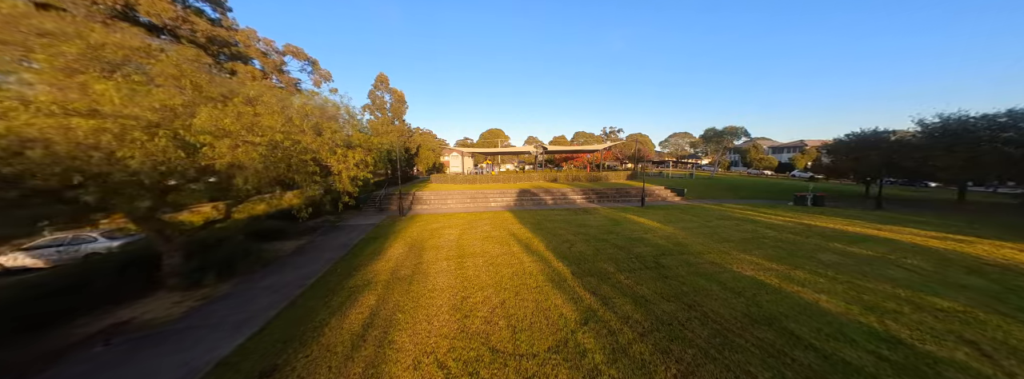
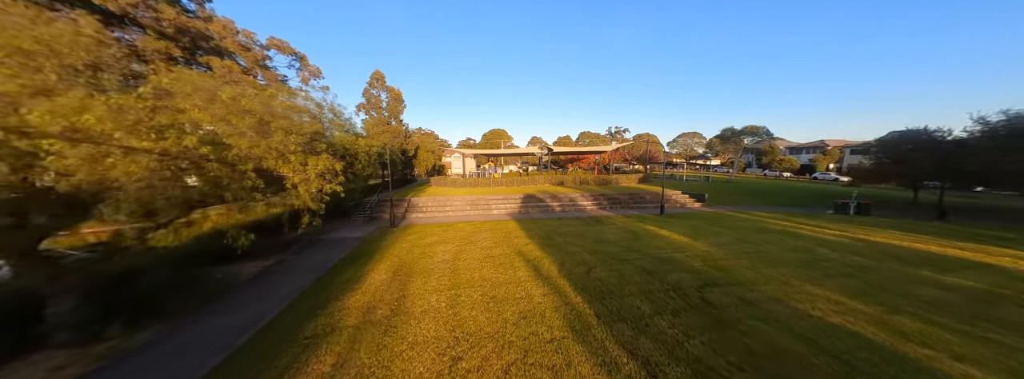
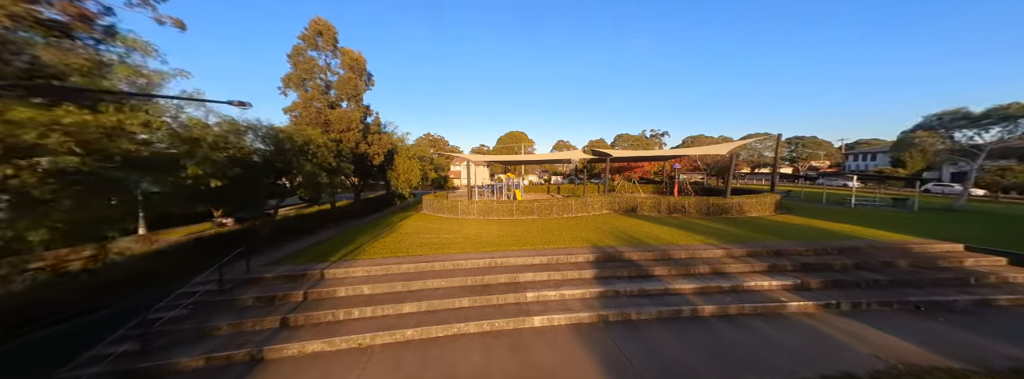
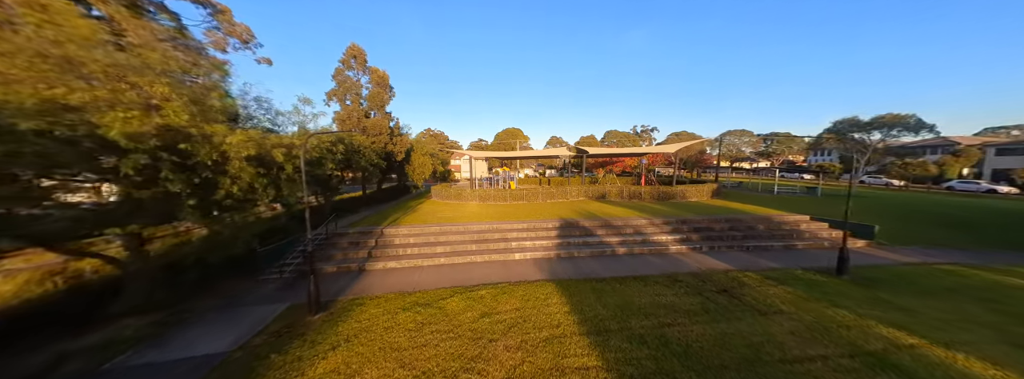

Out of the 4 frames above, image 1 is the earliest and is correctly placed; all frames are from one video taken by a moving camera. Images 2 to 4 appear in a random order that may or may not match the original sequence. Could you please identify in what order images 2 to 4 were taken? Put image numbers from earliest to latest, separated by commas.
2, 4, 3
